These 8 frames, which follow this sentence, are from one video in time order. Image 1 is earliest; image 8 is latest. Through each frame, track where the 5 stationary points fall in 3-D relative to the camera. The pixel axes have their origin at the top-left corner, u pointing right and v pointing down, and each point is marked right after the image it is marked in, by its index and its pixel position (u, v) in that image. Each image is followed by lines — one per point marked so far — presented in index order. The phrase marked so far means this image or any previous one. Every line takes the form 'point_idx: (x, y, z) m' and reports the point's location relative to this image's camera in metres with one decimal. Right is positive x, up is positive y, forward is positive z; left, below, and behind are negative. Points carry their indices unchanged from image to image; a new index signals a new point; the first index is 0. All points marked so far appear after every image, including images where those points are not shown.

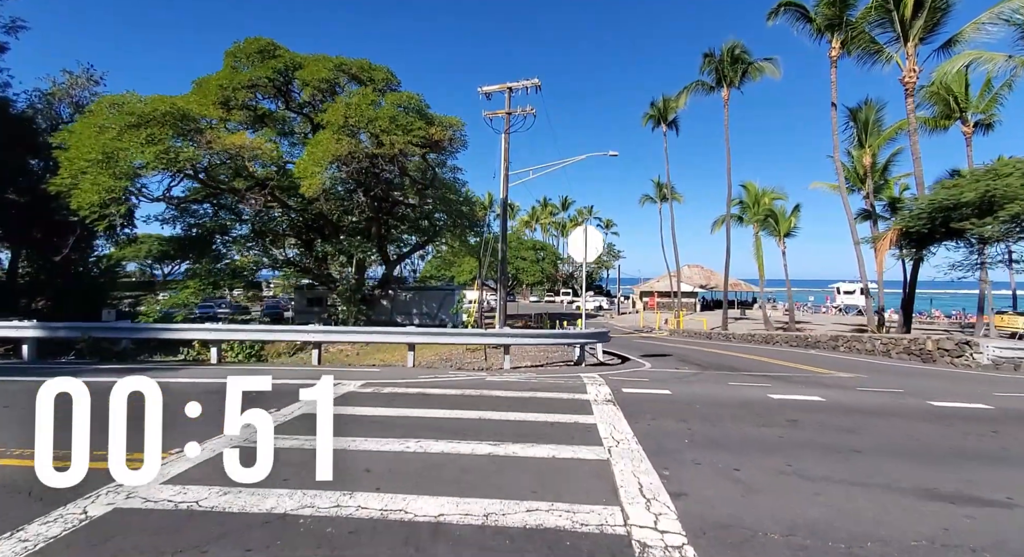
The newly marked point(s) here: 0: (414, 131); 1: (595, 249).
0: (-3.0, +4.5, +17.3) m
1: (+1.7, +0.6, +11.6) m
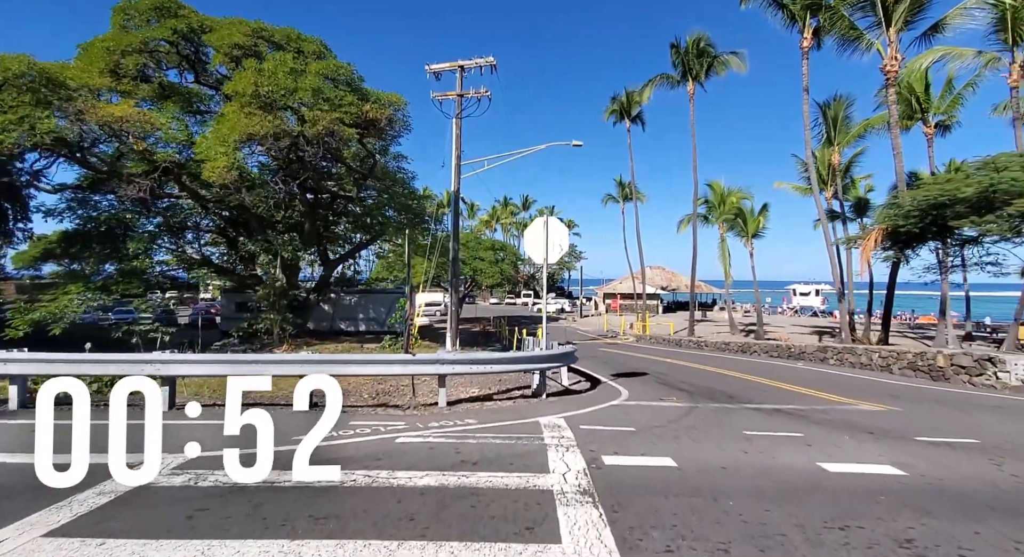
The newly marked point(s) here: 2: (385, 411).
0: (-4.3, +4.4, +14.4) m
1: (+0.8, +0.5, +9.1) m
2: (-1.7, -1.7, +7.5) m
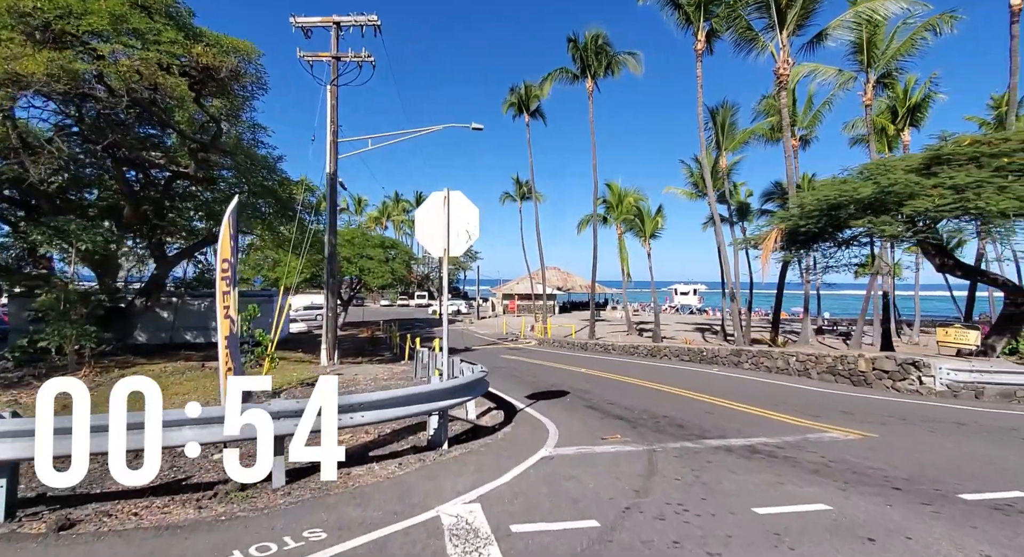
0: (-6.5, +4.4, +10.8) m
1: (-0.5, +0.5, +6.4) m
2: (-2.6, -1.7, +4.4) m
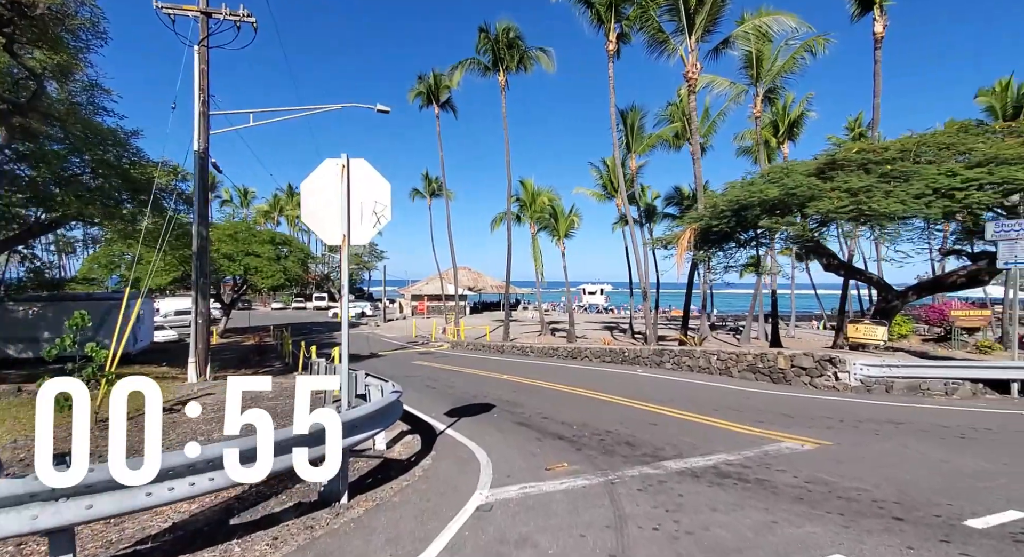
0: (-7.8, +4.4, +8.2) m
1: (-1.2, +0.6, +4.9) m
2: (-2.9, -1.7, +2.6) m
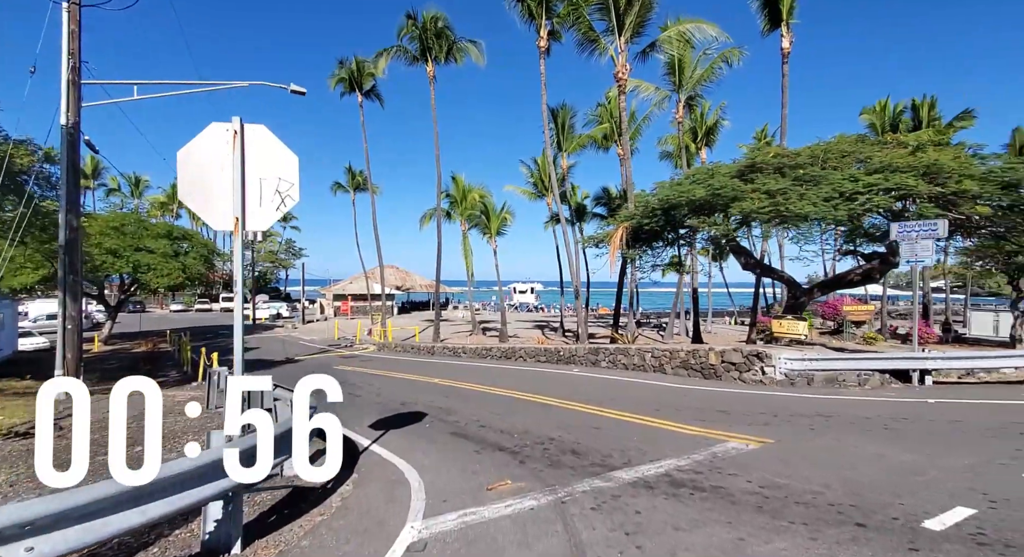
0: (-8.6, +4.5, +6.6) m
1: (-1.7, +0.6, +4.1) m
2: (-3.1, -1.6, +1.5) m
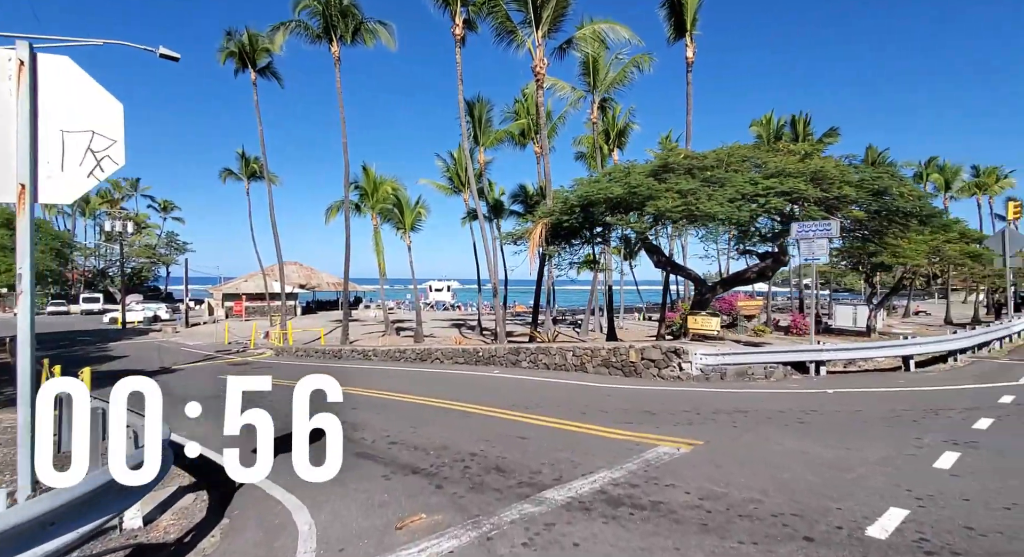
0: (-9.4, +4.5, +4.5) m
1: (-2.2, +0.7, +3.0) m
2: (-3.2, -1.6, +0.3) m
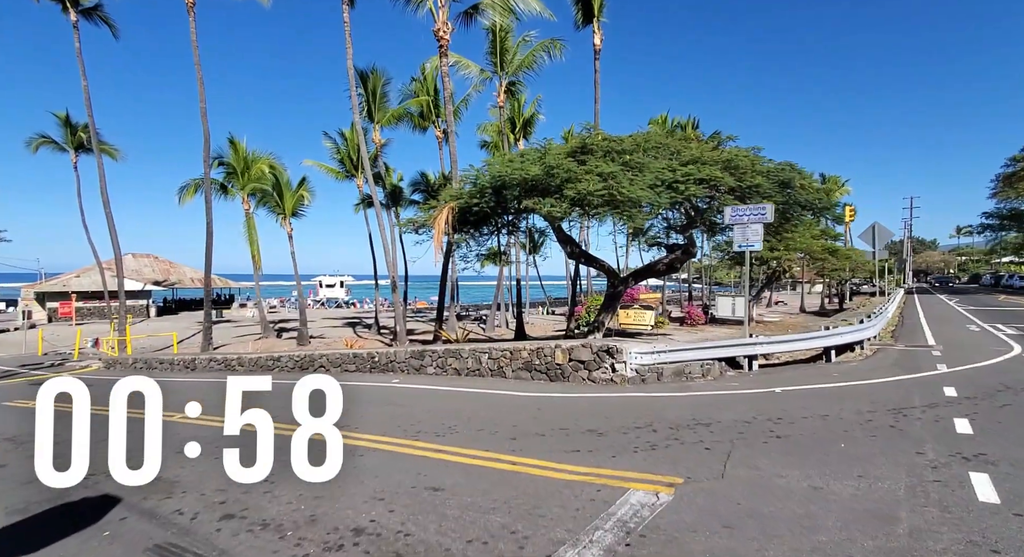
0: (-9.6, +4.6, +0.4) m
1: (-2.2, +0.8, +0.3) m
2: (-2.7, -1.5, -2.5) m
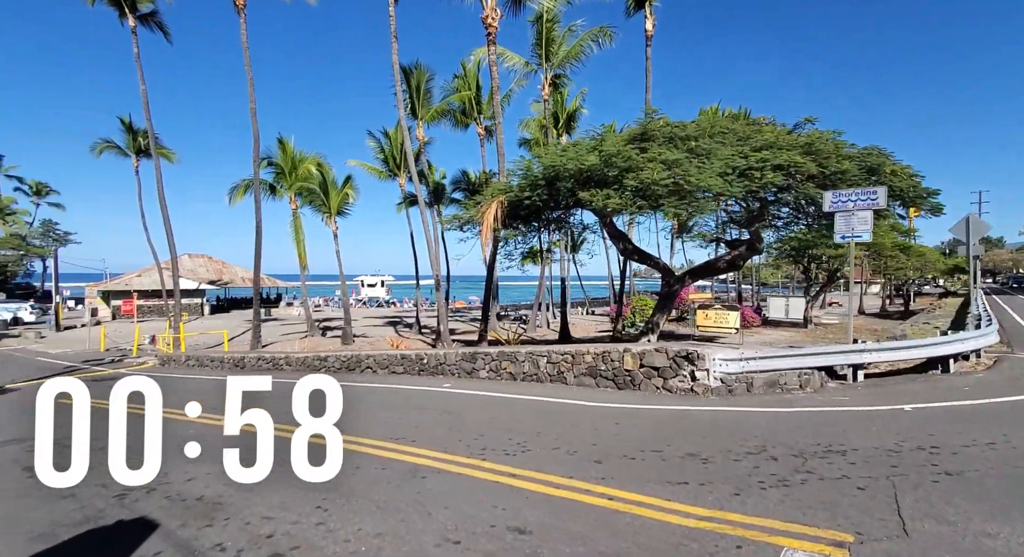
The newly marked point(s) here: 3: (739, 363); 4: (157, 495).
0: (-9.1, +4.7, -0.2) m
1: (-1.7, +0.9, -0.8) m
2: (-2.5, -1.4, -3.6) m
3: (+4.2, -1.6, +10.6) m
4: (-3.5, -1.8, +5.0) m
